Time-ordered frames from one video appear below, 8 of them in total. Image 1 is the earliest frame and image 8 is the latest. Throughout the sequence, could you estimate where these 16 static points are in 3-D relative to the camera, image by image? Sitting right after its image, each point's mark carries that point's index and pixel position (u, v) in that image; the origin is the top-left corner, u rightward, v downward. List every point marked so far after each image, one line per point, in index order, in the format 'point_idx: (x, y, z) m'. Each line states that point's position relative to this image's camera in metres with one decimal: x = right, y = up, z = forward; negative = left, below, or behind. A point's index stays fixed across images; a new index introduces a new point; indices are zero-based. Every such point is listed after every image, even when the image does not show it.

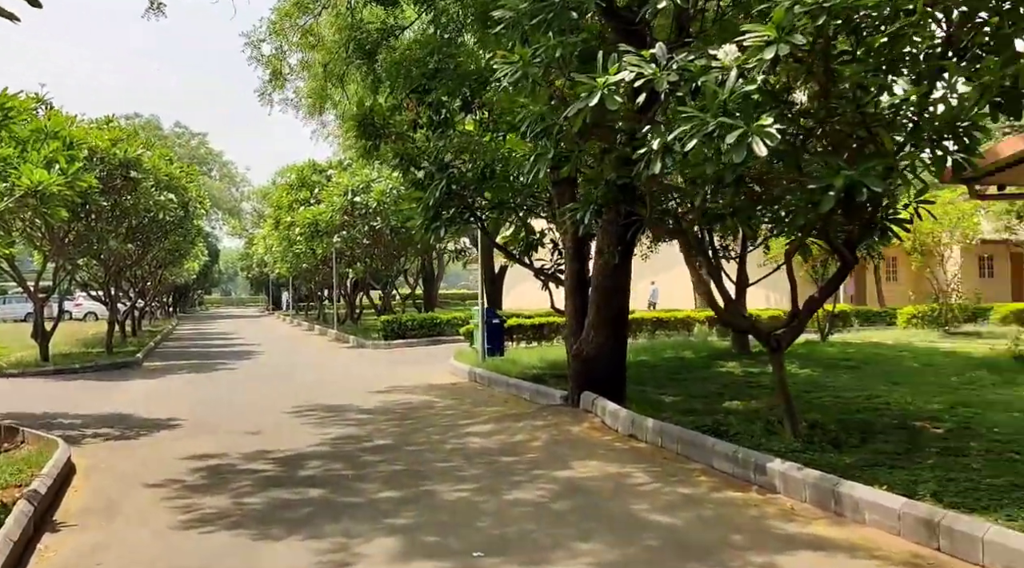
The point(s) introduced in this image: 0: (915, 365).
0: (+5.3, -1.1, +10.5) m
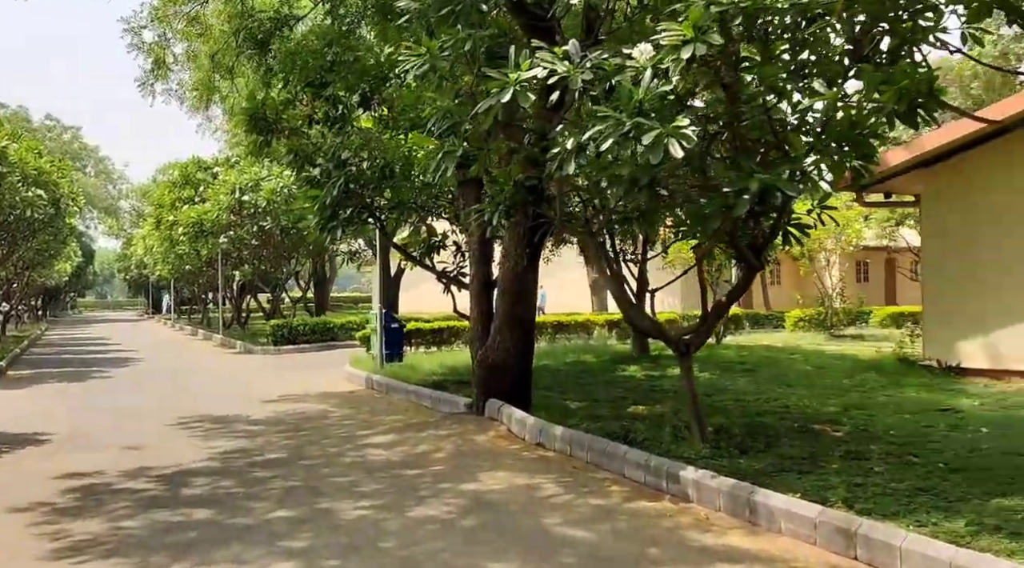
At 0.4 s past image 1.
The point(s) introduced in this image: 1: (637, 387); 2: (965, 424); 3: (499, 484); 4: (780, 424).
0: (+4.0, -1.1, +10.8) m
1: (+1.5, -1.2, +9.7) m
2: (+3.8, -1.2, +6.8) m
3: (-0.1, -1.4, +5.7) m
4: (+2.3, -1.2, +6.9) m
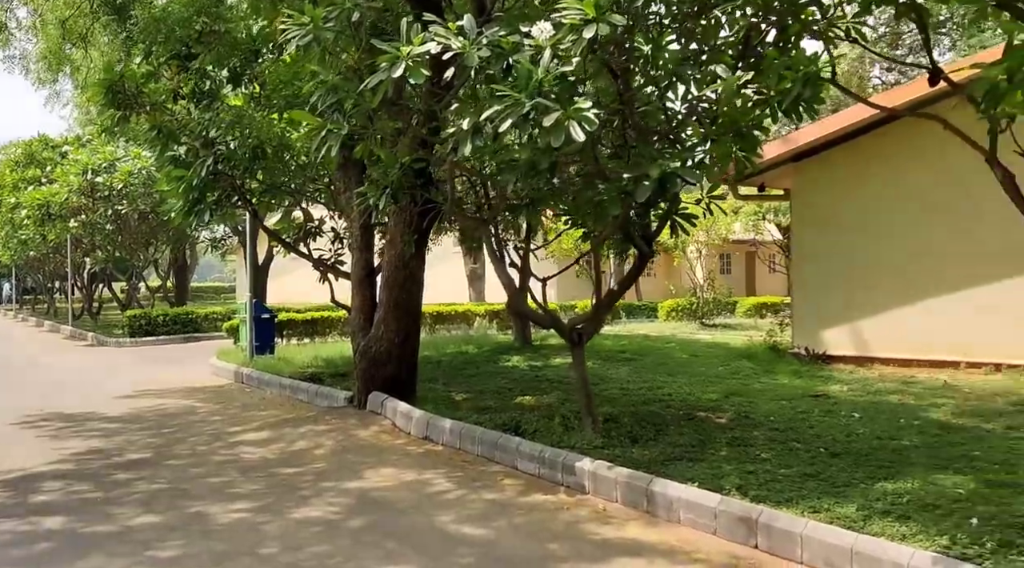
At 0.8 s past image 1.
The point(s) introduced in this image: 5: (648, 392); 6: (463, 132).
0: (+2.4, -1.0, +11.0) m
1: (+0.1, -1.1, +9.6) m
2: (+2.9, -1.1, +7.1) m
3: (-0.8, -1.3, +5.4) m
4: (+1.3, -1.1, +7.0) m
5: (+1.4, -1.1, +8.2) m
6: (-0.3, +0.9, +5.0) m
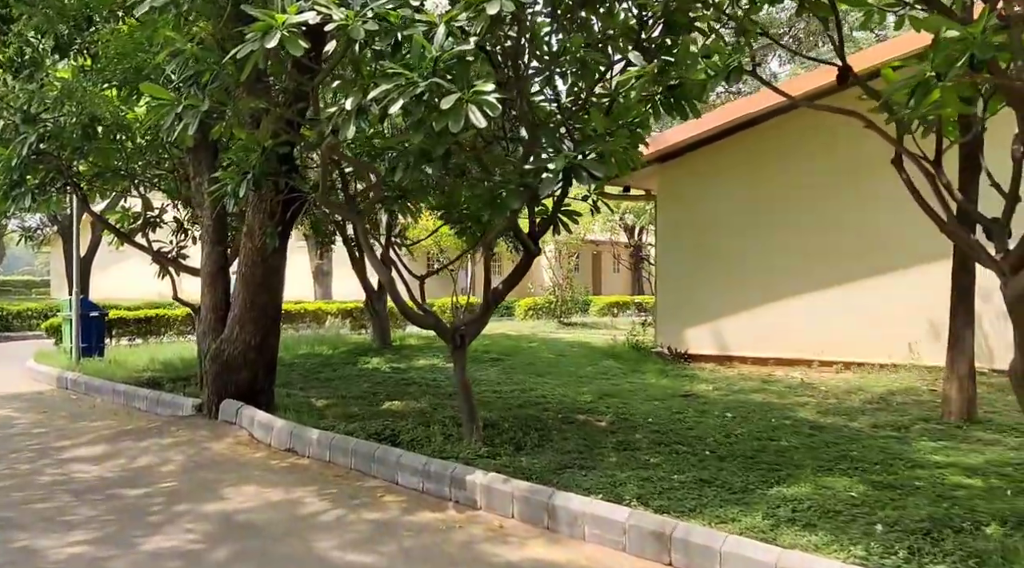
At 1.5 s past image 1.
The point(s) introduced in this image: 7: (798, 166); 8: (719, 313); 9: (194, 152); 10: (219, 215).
0: (+0.5, -1.0, +10.9) m
1: (-1.5, -1.0, +9.1) m
2: (+1.8, -1.1, +7.1) m
3: (-1.6, -1.3, +4.8) m
4: (+0.3, -1.1, +6.7) m
5: (+0.1, -1.1, +8.0) m
6: (-0.9, +1.0, +4.5) m
7: (+3.6, +1.5, +9.4) m
8: (+2.6, -0.2, +10.1) m
9: (-2.7, +1.1, +6.8) m
10: (-2.4, +0.6, +6.7) m
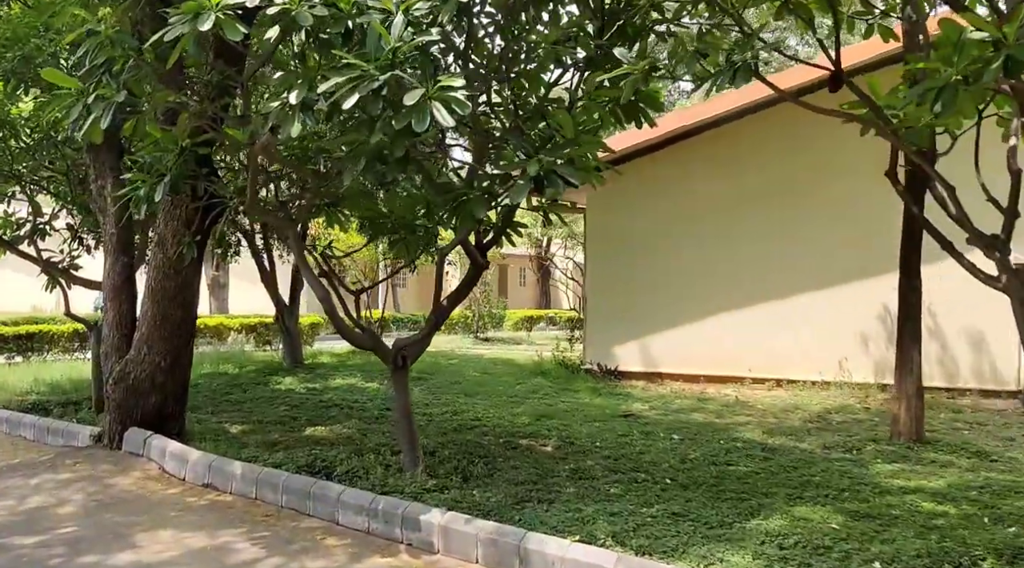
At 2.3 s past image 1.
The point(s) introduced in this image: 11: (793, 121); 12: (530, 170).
0: (-0.5, -1.2, +10.5) m
1: (-2.2, -1.2, +8.5) m
2: (+1.2, -1.3, +6.9) m
3: (-1.8, -1.4, +4.2) m
4: (-0.2, -1.2, +6.3) m
5: (-0.5, -1.2, +7.6) m
6: (-1.1, +0.9, +4.0) m
7: (+2.8, +1.3, +9.4) m
8: (+1.7, -0.5, +9.9) m
9: (-3.1, +1.0, +6.0) m
10: (-2.9, +0.5, +6.0) m
11: (+3.3, +1.9, +9.2) m
12: (+0.1, +0.6, +3.9) m
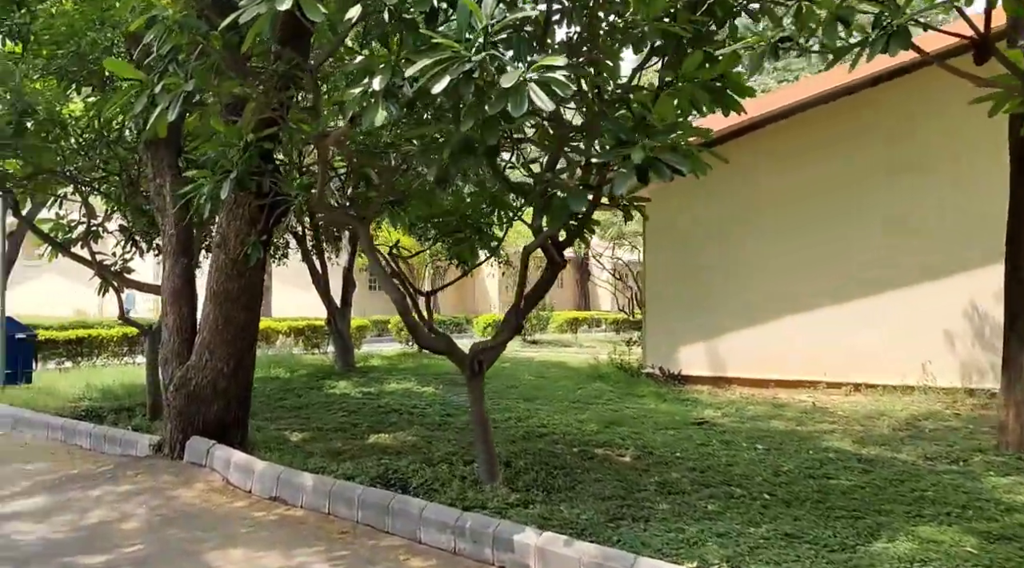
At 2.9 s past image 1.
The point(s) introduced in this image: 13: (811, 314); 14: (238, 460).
0: (+0.3, -1.2, +10.2) m
1: (-1.6, -1.2, +8.2) m
2: (+1.8, -1.3, +6.5) m
3: (-1.3, -1.4, +3.9) m
4: (+0.4, -1.2, +6.0) m
5: (+0.1, -1.3, +7.2) m
6: (-0.6, +0.9, +3.7) m
7: (+3.5, +1.3, +9.0) m
8: (+2.4, -0.5, +9.5) m
9: (-2.6, +1.0, +5.8) m
10: (-2.3, +0.4, +5.7) m
11: (+3.9, +1.9, +8.7) m
12: (+0.5, +0.6, +3.5) m
13: (+3.3, -0.4, +9.0) m
14: (-1.8, -1.1, +5.2) m
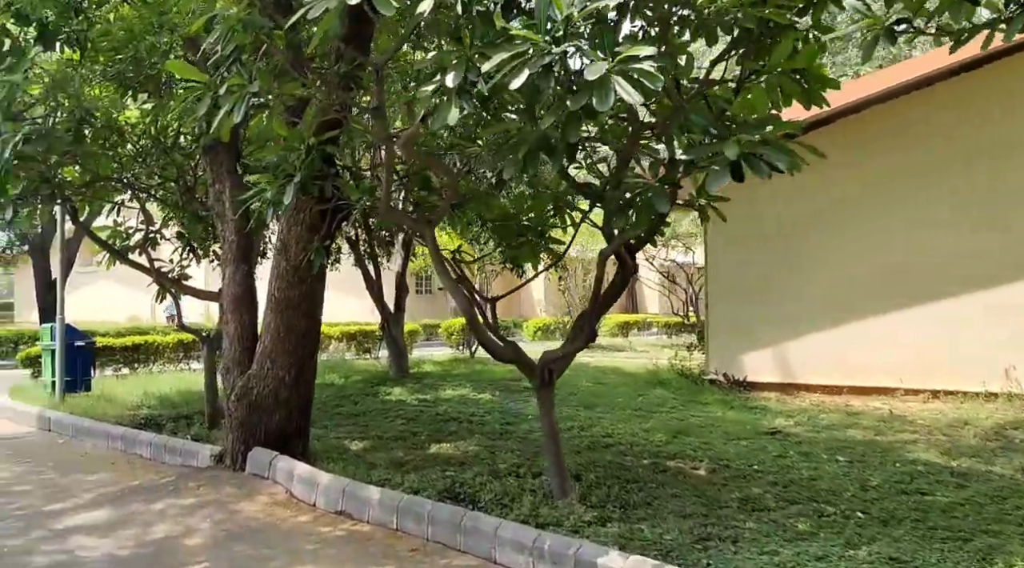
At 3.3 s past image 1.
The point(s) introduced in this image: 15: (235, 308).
0: (+1.0, -1.2, +9.9) m
1: (-1.0, -1.3, +8.0) m
2: (+2.3, -1.3, +6.2) m
3: (-0.9, -1.4, +3.7) m
4: (+0.8, -1.3, +5.7) m
5: (+0.6, -1.3, +7.0) m
6: (-0.3, +0.8, +3.5) m
7: (+4.1, +1.3, +8.5) m
8: (+3.1, -0.5, +9.2) m
9: (-2.1, +0.9, +5.7) m
10: (-1.9, +0.4, +5.6) m
11: (+4.5, +1.9, +8.3) m
12: (+0.9, +0.5, +3.3) m
13: (+4.0, -0.4, +8.6) m
14: (-1.3, -1.2, +5.0) m
15: (-1.9, -0.2, +5.6) m
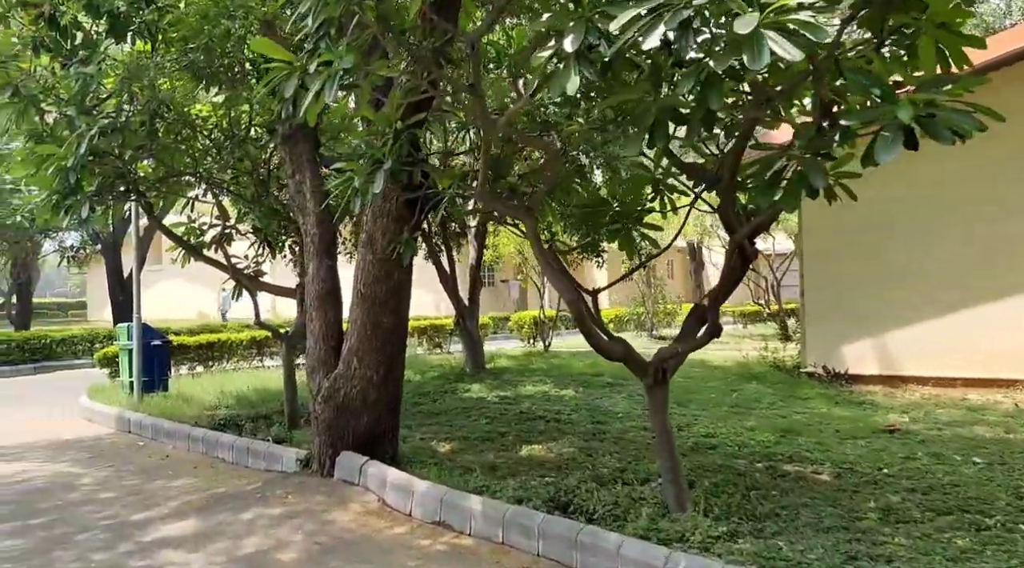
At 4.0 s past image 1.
0: (+1.9, -1.1, +9.5) m
1: (-0.2, -1.2, +7.7) m
2: (+3.0, -1.2, +5.6) m
3: (-0.4, -1.4, +3.4) m
4: (+1.5, -1.2, +5.3) m
5: (+1.4, -1.2, +6.5) m
6: (+0.2, +0.9, +3.1) m
7: (+4.9, +1.5, +7.8) m
8: (+4.0, -0.3, +8.5) m
9: (-1.5, +1.0, +5.4) m
10: (-1.2, +0.4, +5.3) m
11: (+5.3, +2.1, +7.5) m
12: (+1.4, +0.6, +2.8) m
13: (+4.8, -0.2, +7.9) m
14: (-0.7, -1.1, +4.7) m
15: (-1.3, -0.1, +5.3) m
